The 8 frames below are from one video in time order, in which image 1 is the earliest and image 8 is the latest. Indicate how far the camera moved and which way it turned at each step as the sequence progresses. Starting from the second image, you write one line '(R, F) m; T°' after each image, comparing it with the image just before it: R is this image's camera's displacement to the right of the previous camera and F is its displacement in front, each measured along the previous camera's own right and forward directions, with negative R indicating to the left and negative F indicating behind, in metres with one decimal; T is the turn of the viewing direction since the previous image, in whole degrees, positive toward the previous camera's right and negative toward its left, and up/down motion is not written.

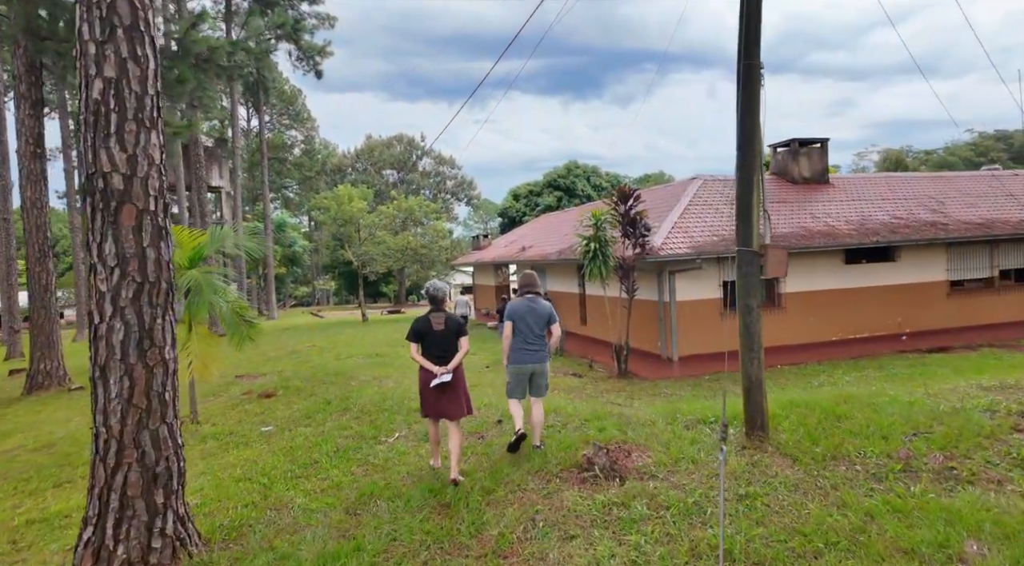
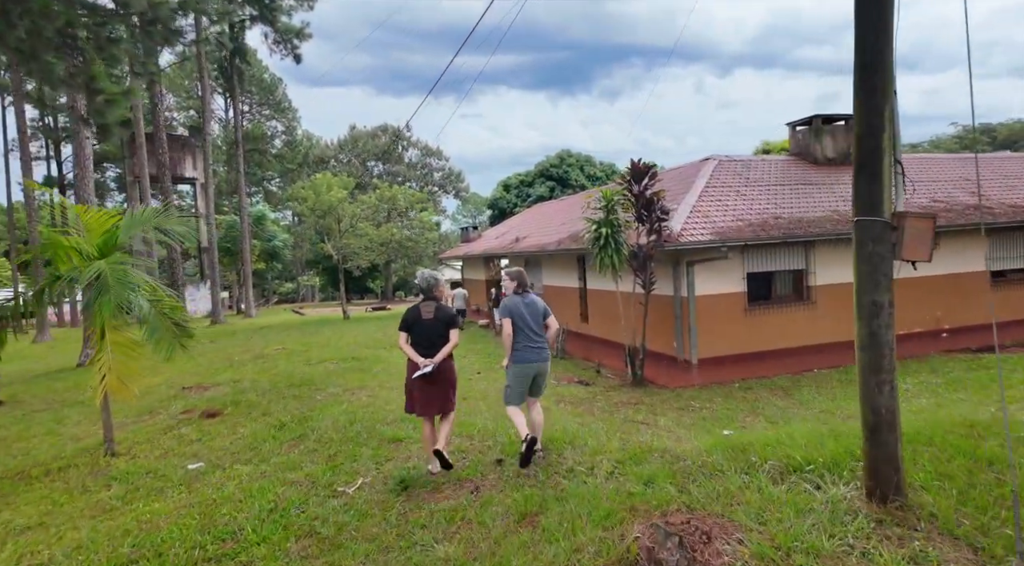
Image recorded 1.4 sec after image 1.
(-0.1, +1.7) m; +1°
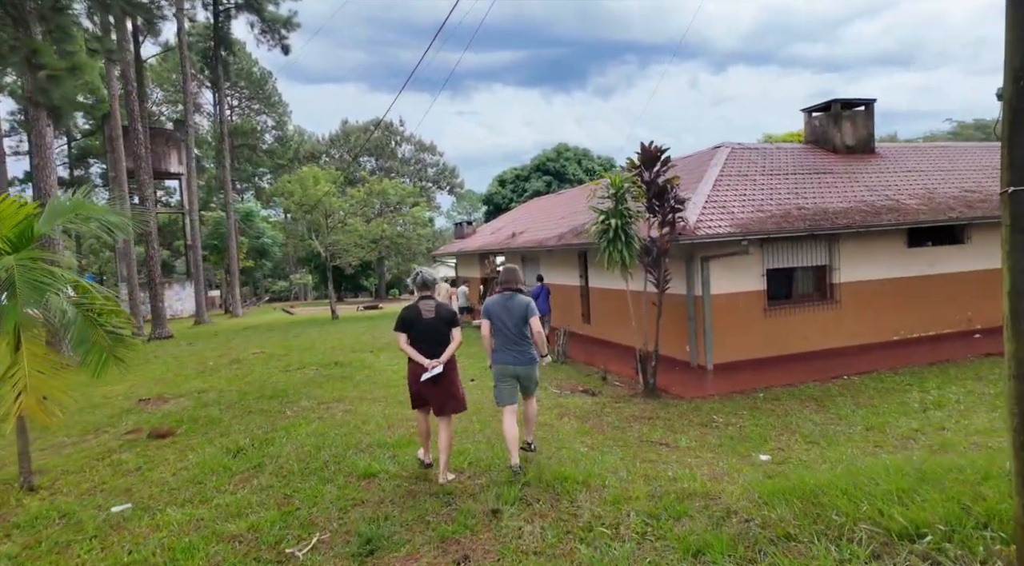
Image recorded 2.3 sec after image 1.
(0.0, +1.0) m; 0°
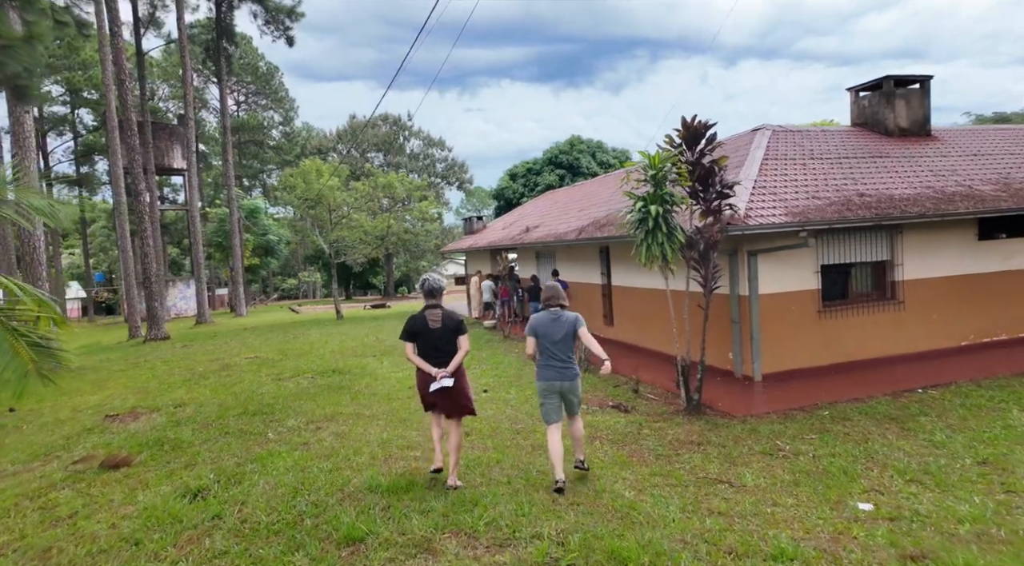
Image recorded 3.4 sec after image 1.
(-0.1, +1.2) m; -1°
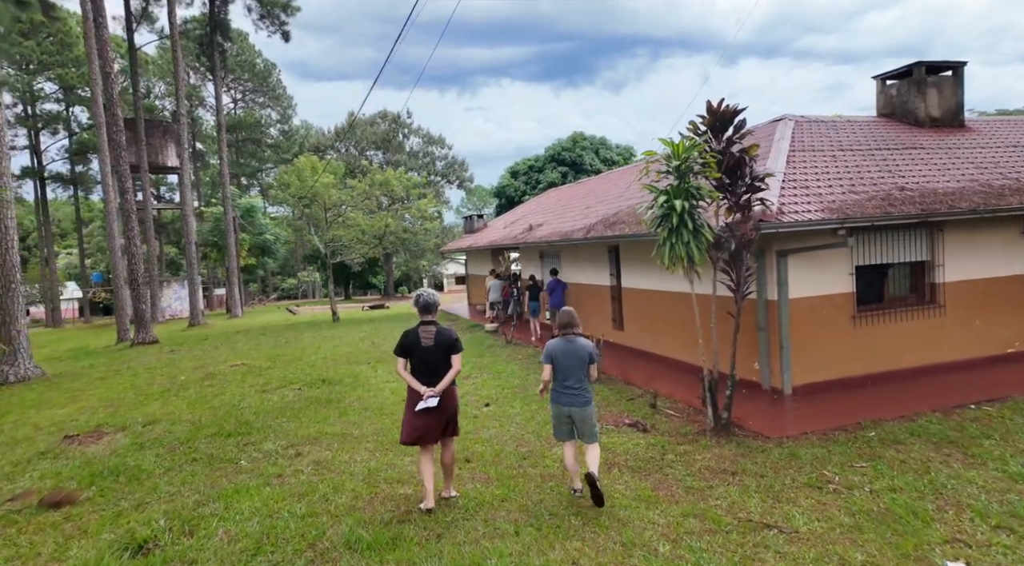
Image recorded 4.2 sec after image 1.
(0.0, +0.8) m; 0°
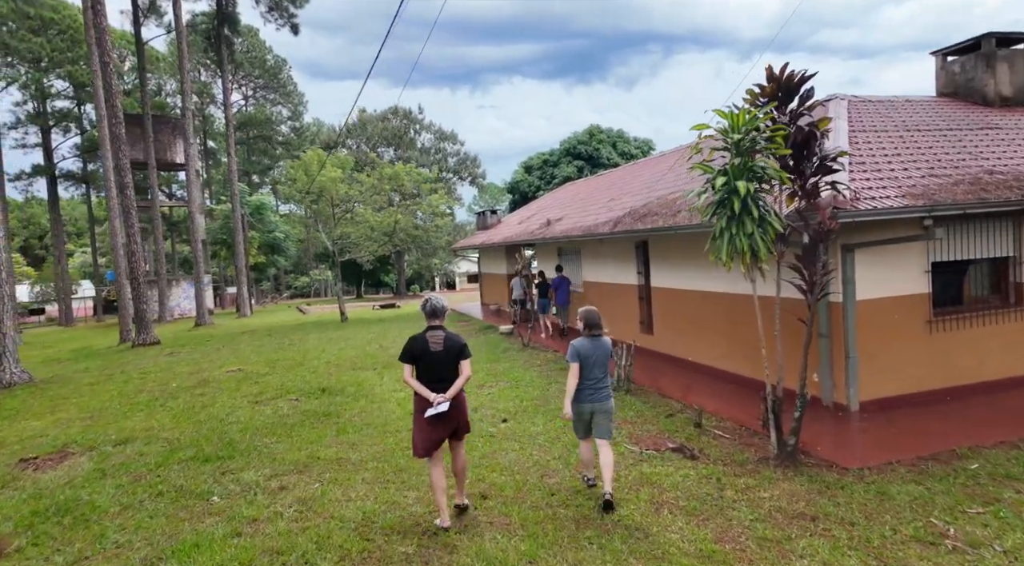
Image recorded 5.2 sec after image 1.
(-0.1, +1.0) m; -1°
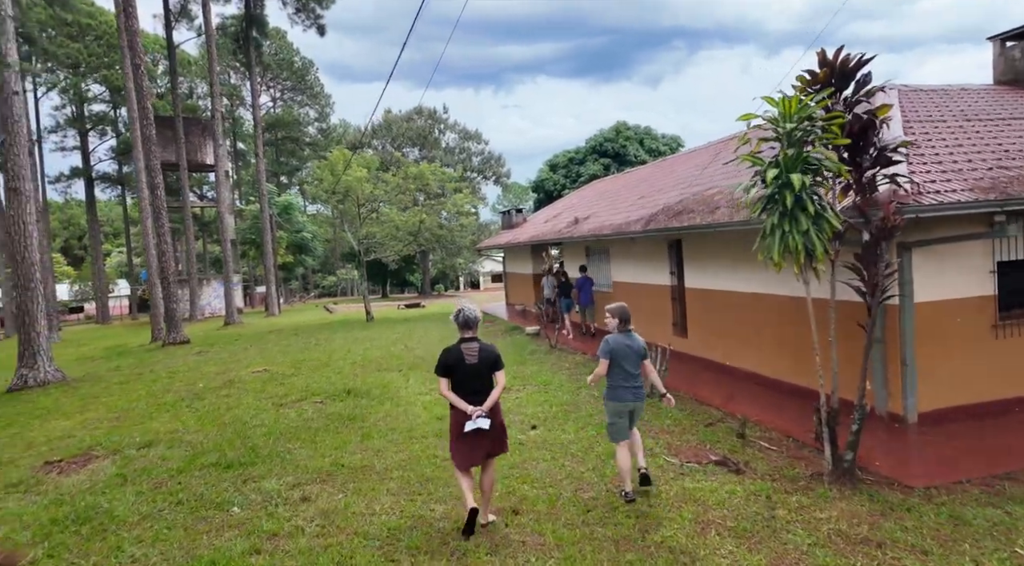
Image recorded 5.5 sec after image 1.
(-0.1, +0.3) m; -2°
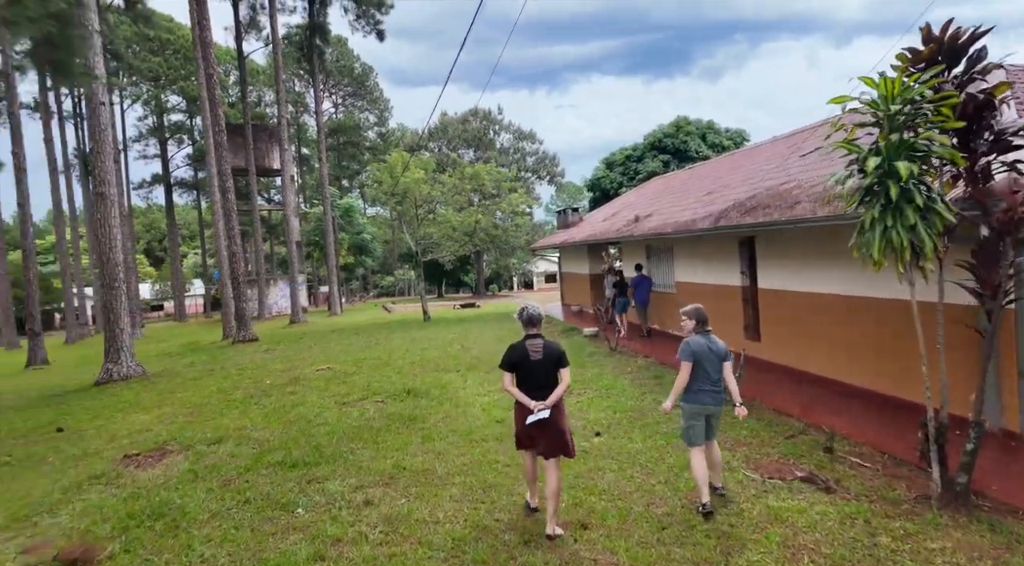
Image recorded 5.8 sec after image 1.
(-0.1, +0.2) m; -5°
